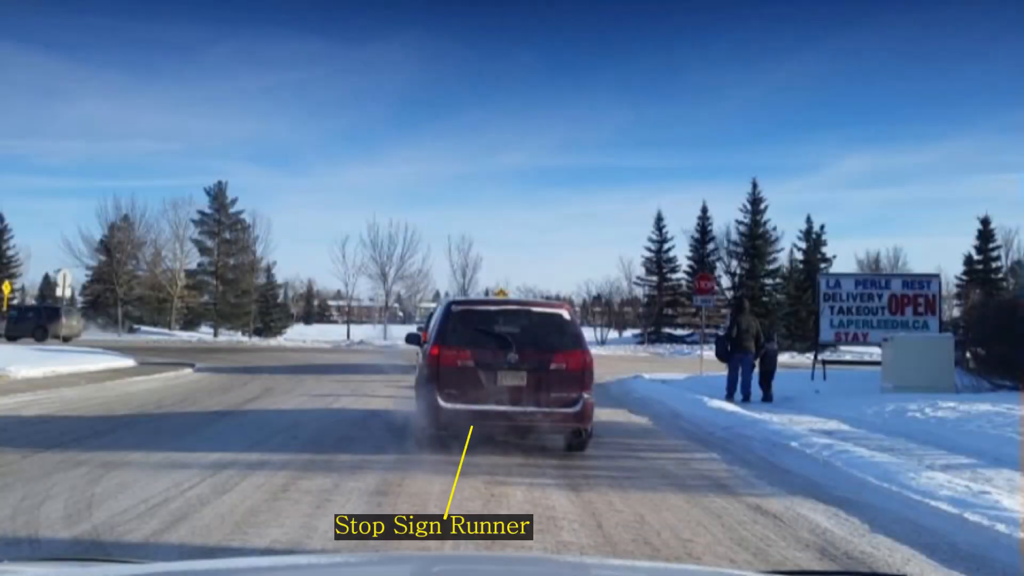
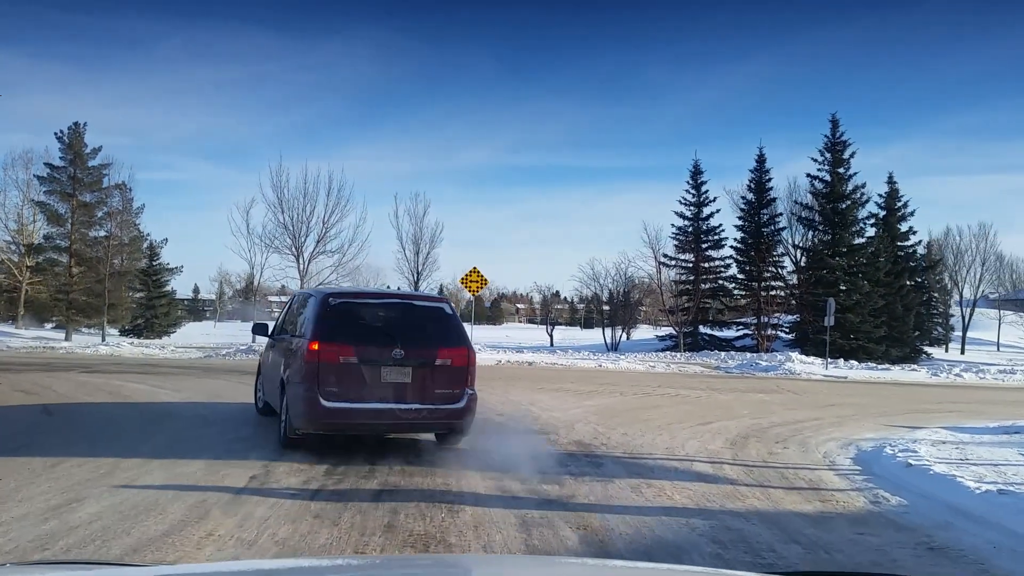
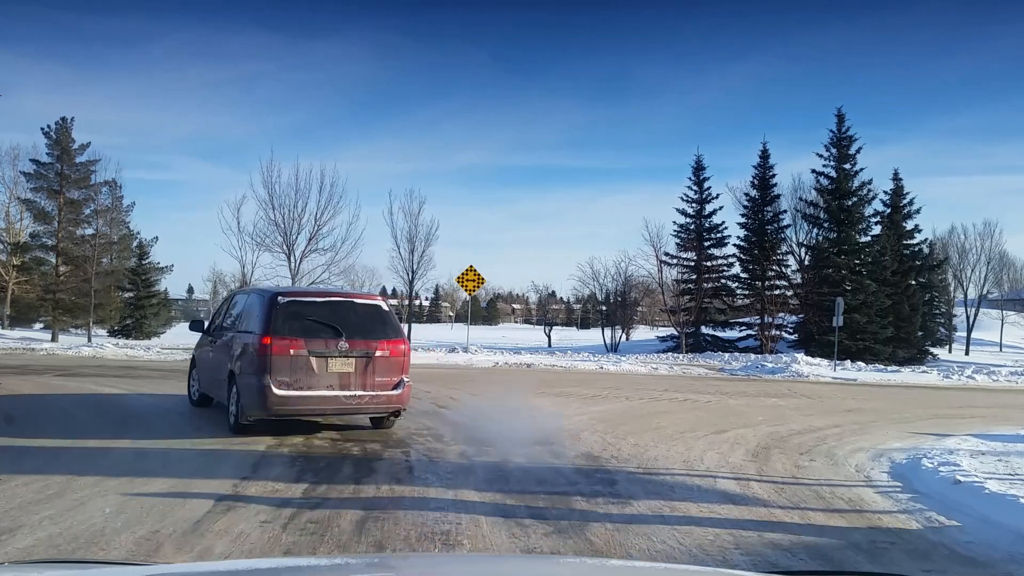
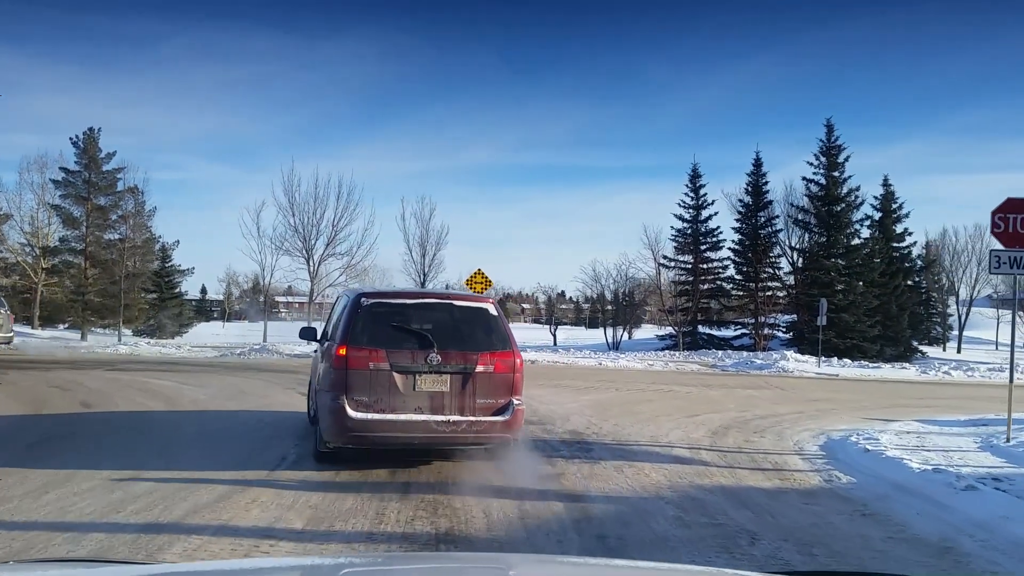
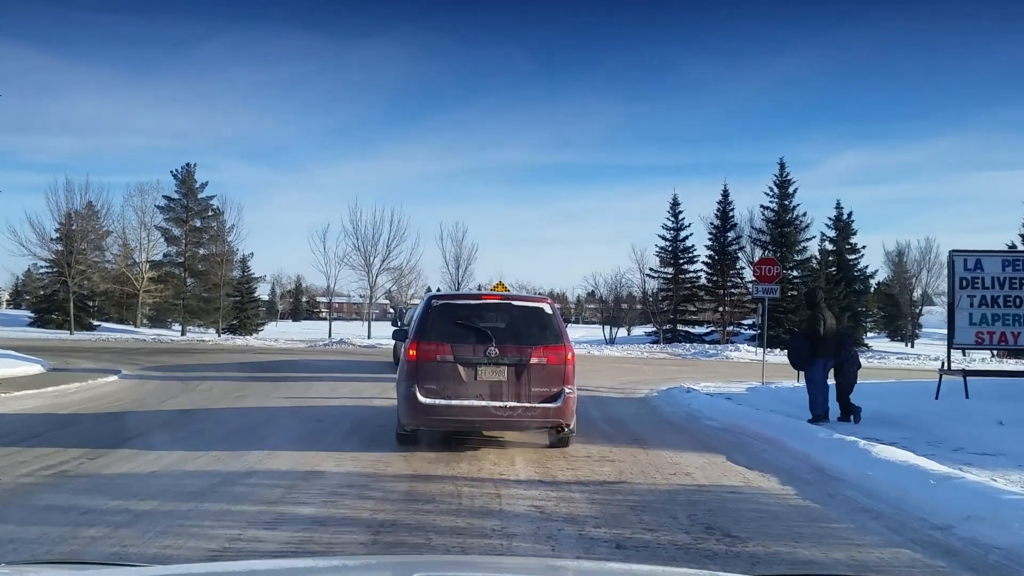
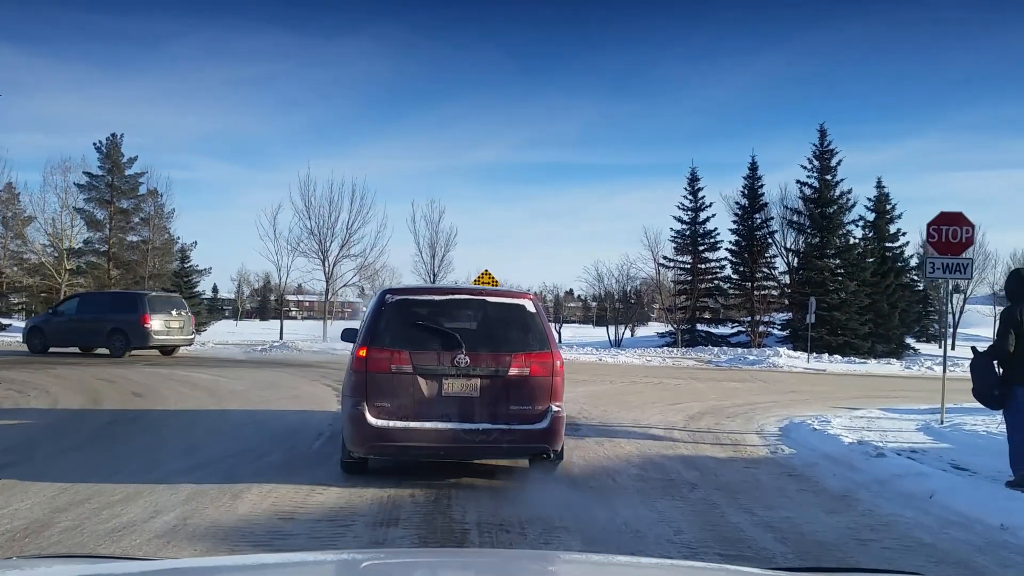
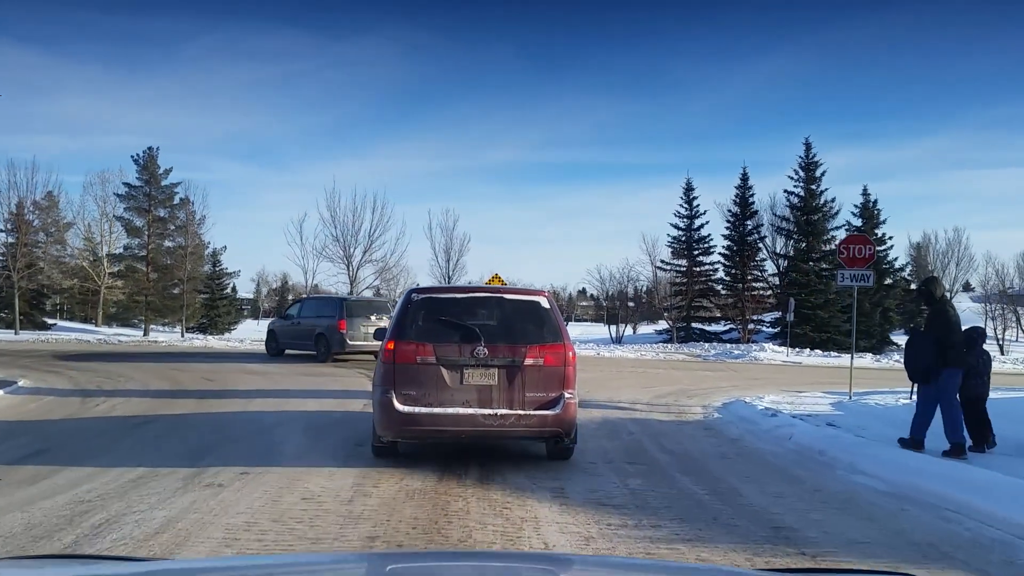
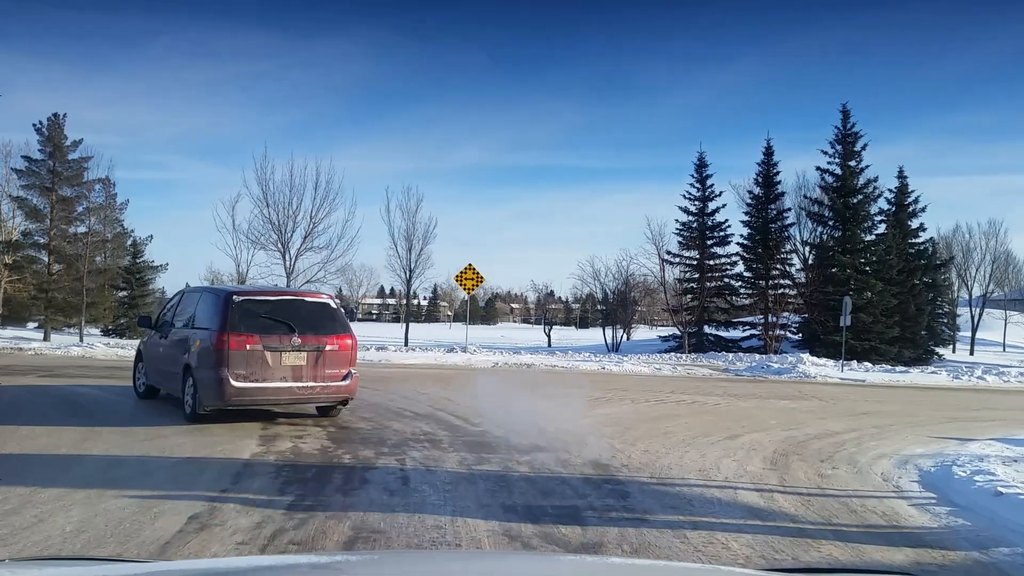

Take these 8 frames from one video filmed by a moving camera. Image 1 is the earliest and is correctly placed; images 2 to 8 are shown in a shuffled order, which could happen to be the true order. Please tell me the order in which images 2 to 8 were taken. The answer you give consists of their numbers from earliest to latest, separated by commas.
5, 7, 6, 4, 2, 3, 8
